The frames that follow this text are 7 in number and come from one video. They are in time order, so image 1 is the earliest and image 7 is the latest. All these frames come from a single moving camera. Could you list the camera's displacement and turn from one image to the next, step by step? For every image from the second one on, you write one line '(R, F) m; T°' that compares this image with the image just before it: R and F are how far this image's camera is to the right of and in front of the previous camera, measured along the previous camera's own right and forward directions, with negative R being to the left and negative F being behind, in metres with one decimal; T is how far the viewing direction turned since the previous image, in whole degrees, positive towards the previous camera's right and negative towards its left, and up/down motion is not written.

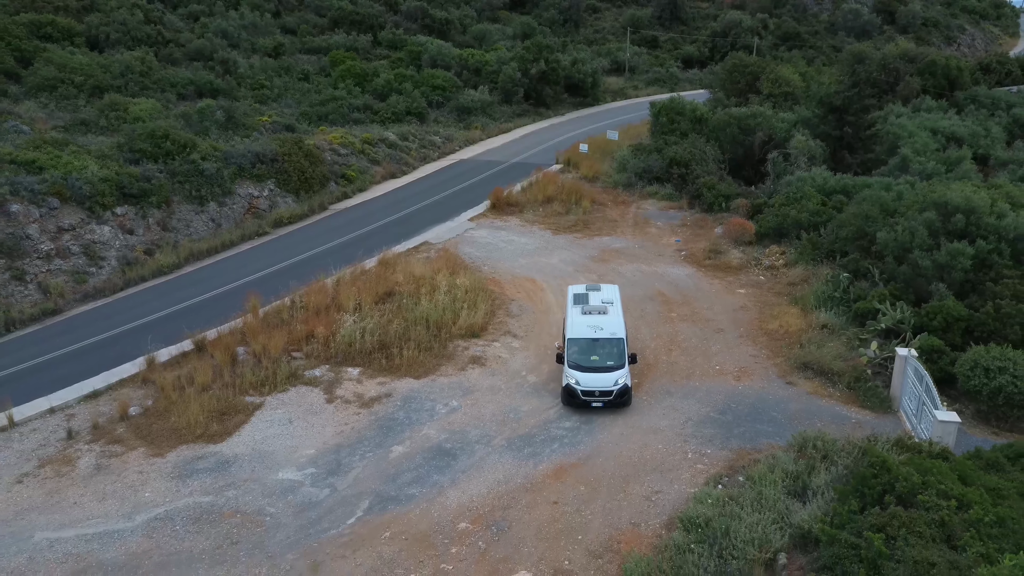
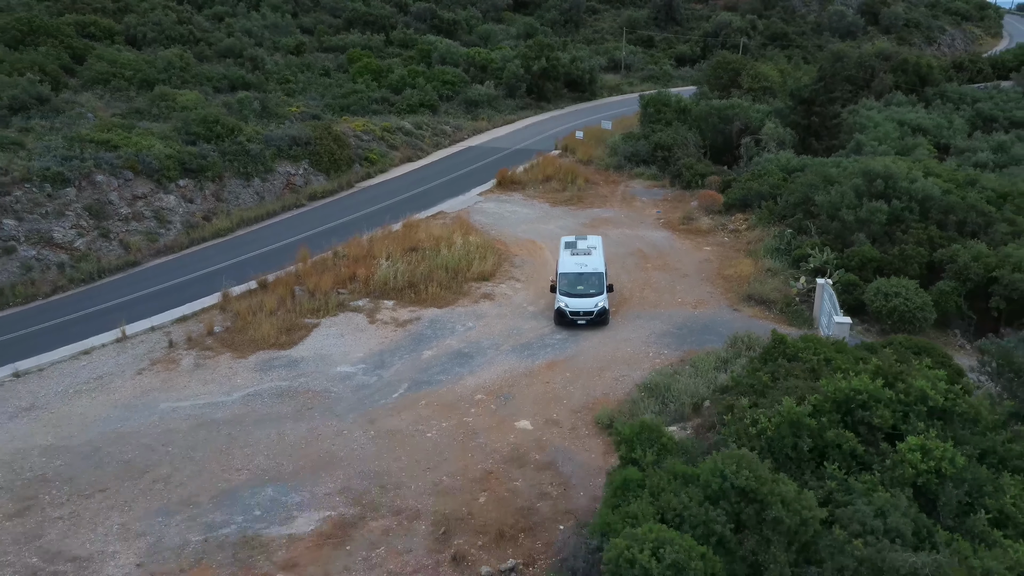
(0.0, -2.7) m; 0°
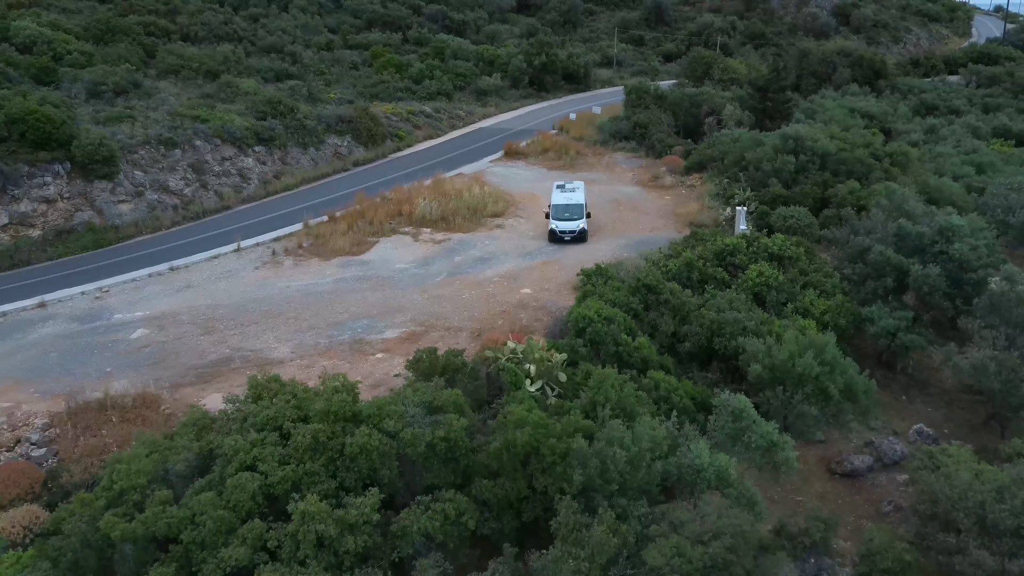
(-0.1, -4.8) m; 0°
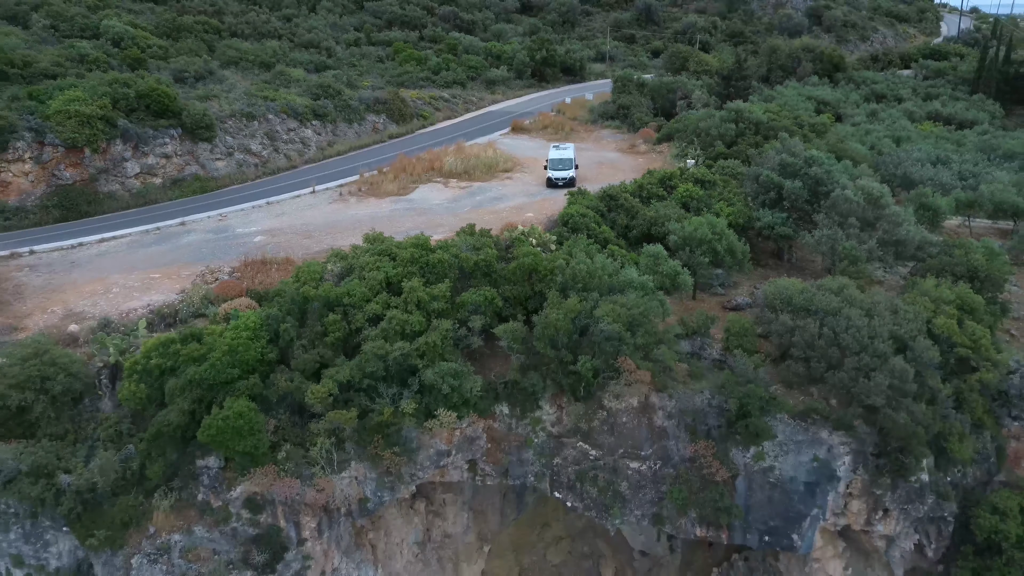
(-0.1, -5.7) m; 0°
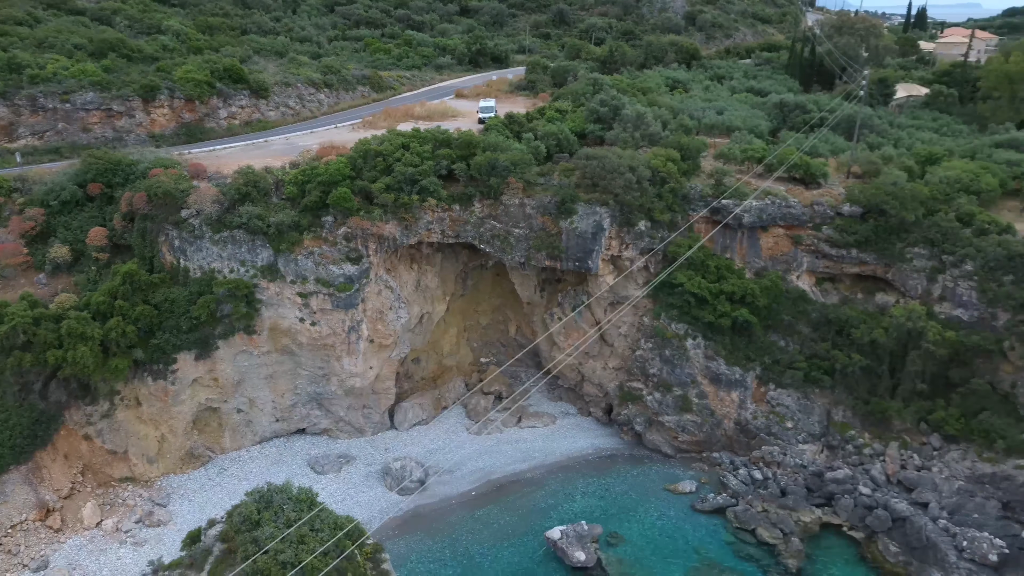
(-0.2, -15.3) m; +4°
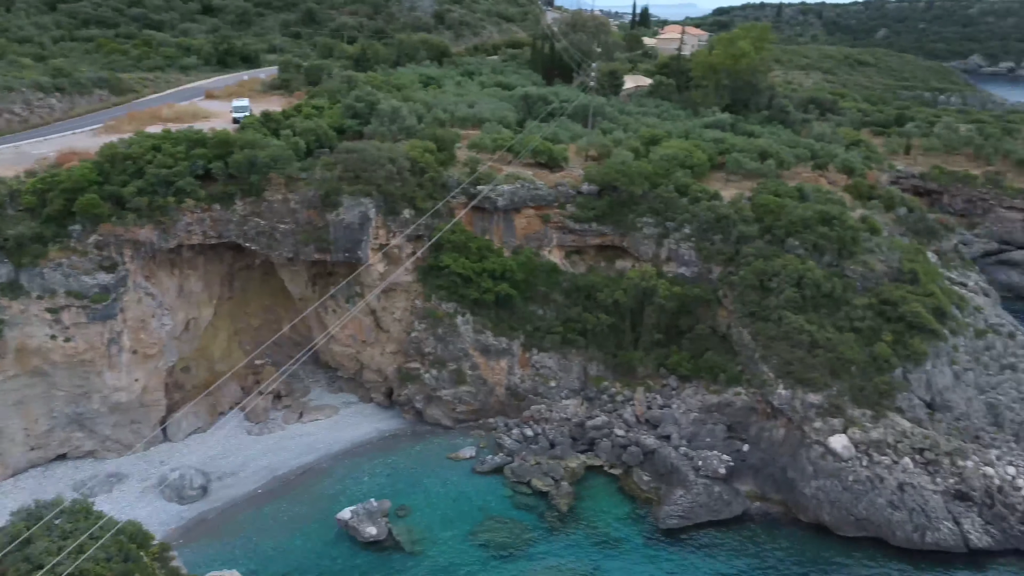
(+0.1, -1.4) m; +16°
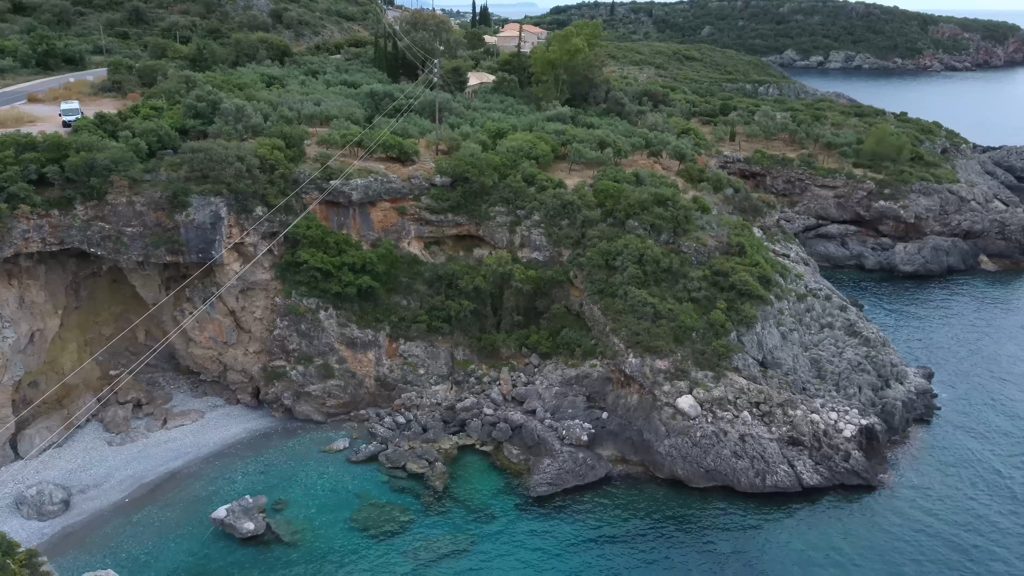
(-0.3, -0.9) m; +10°
